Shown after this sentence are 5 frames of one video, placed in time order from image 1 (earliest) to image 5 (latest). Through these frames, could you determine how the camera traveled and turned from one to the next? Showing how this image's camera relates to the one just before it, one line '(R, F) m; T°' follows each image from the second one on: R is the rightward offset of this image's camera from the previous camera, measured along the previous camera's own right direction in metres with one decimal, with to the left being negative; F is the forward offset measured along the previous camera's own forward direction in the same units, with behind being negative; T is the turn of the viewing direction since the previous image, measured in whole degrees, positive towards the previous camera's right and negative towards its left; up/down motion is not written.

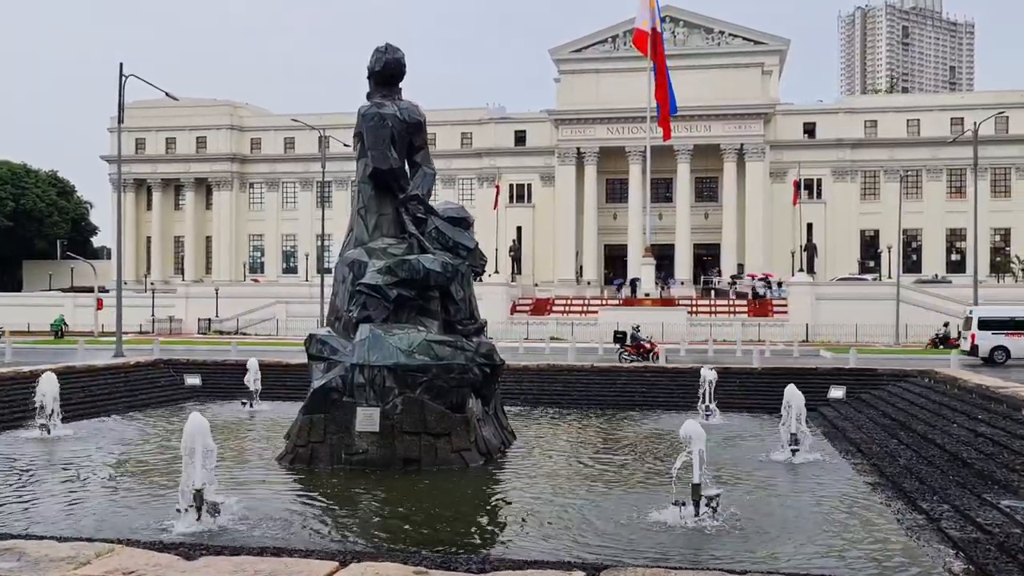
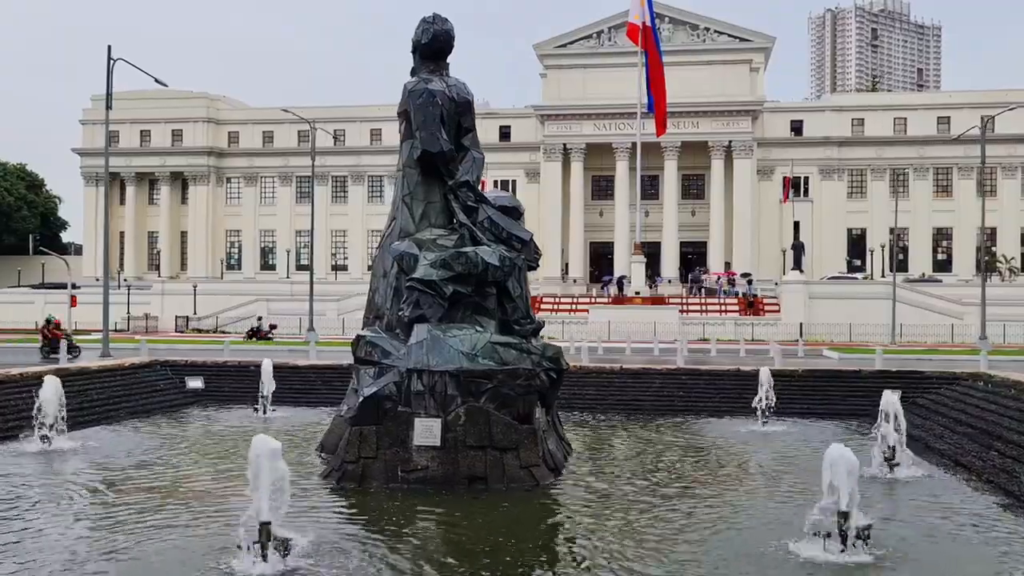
(-1.6, +1.8) m; +2°
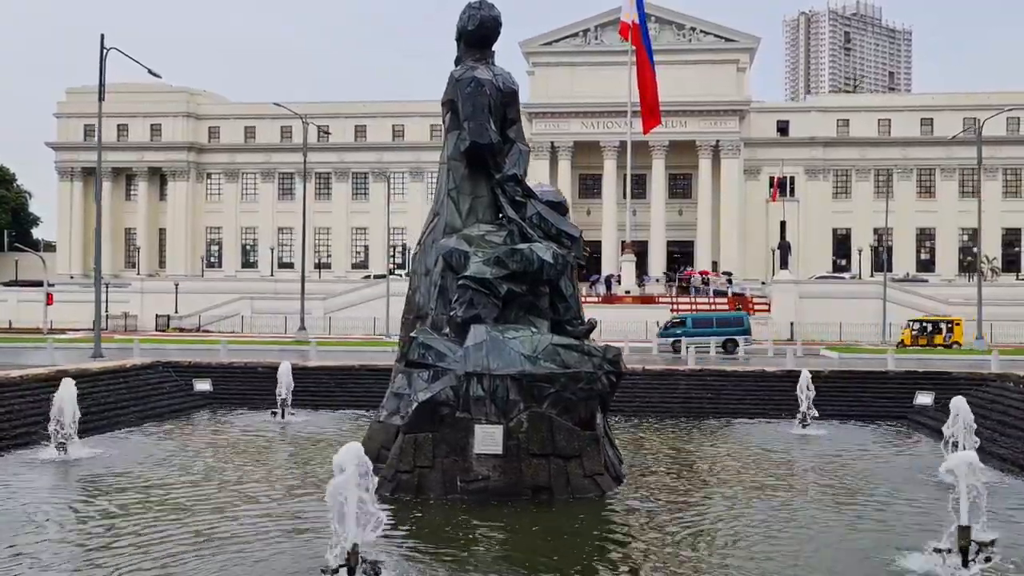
(-1.3, +0.8) m; +2°
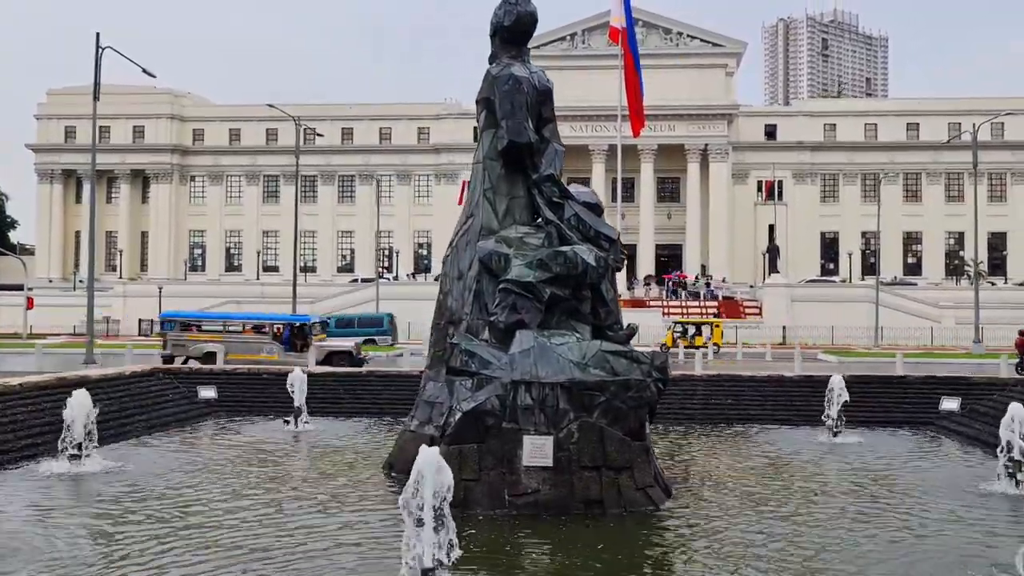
(-0.9, +0.6) m; +1°
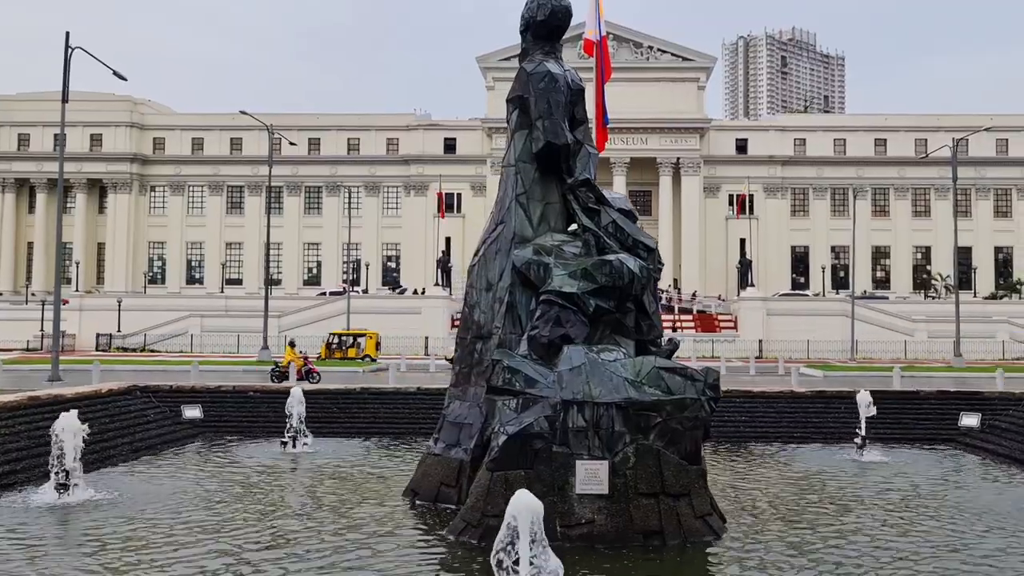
(-1.1, +1.1) m; +2°
